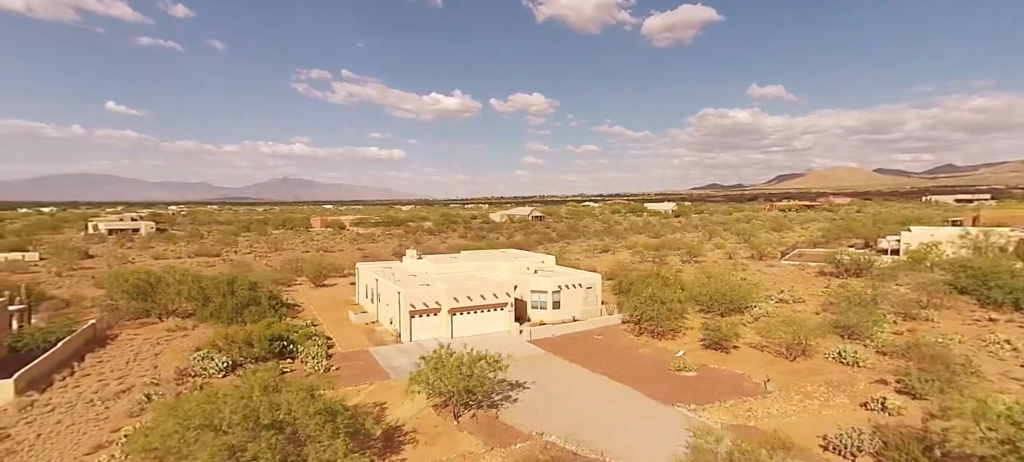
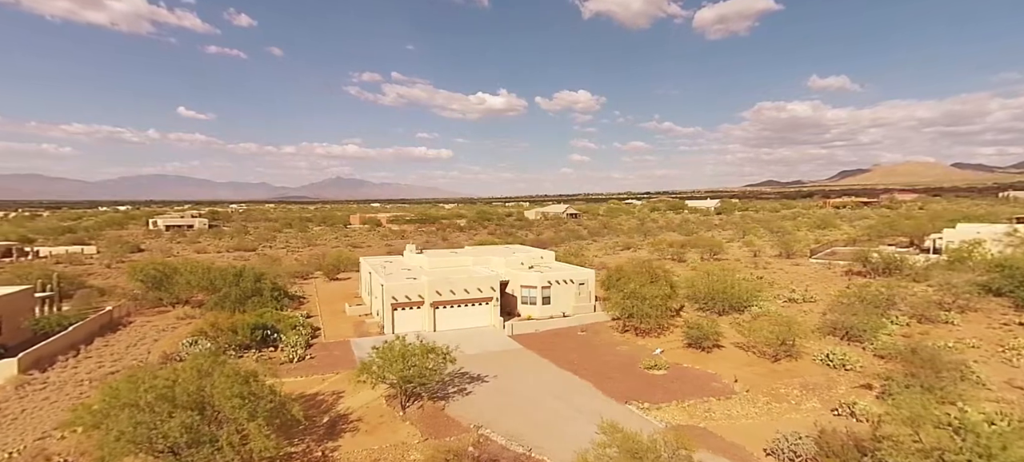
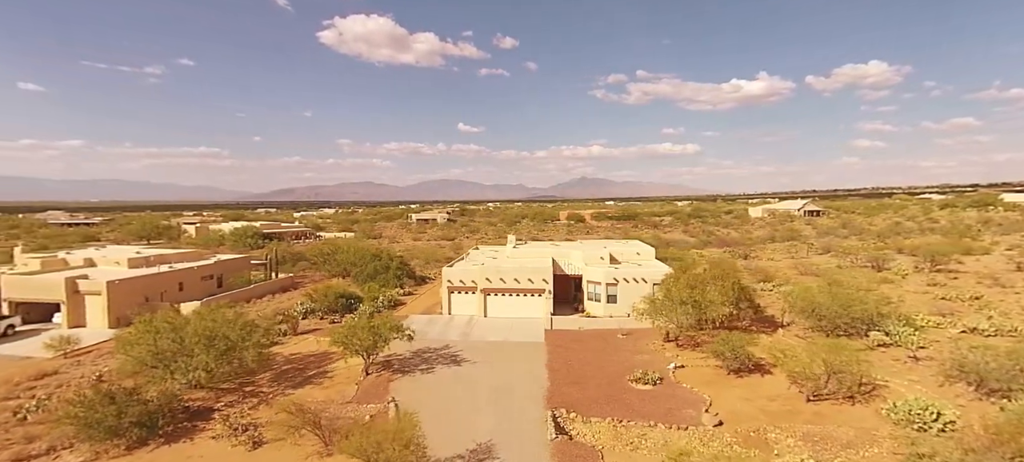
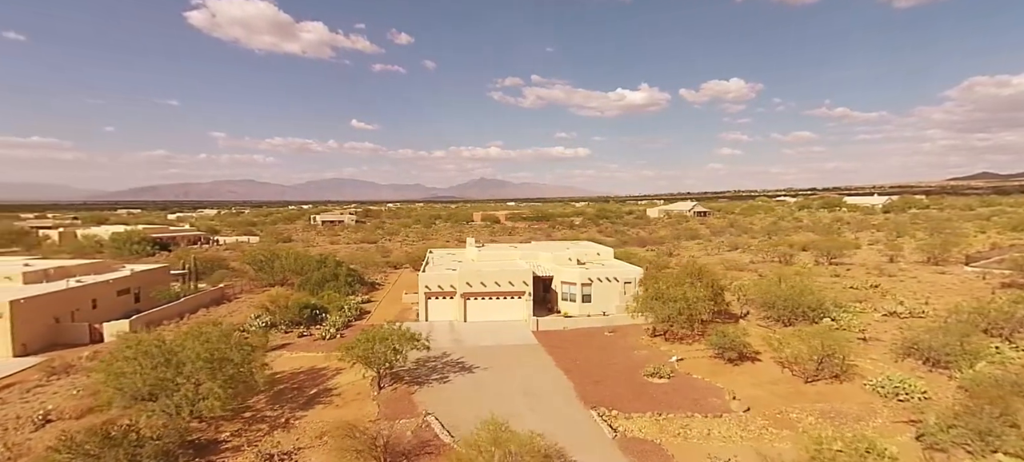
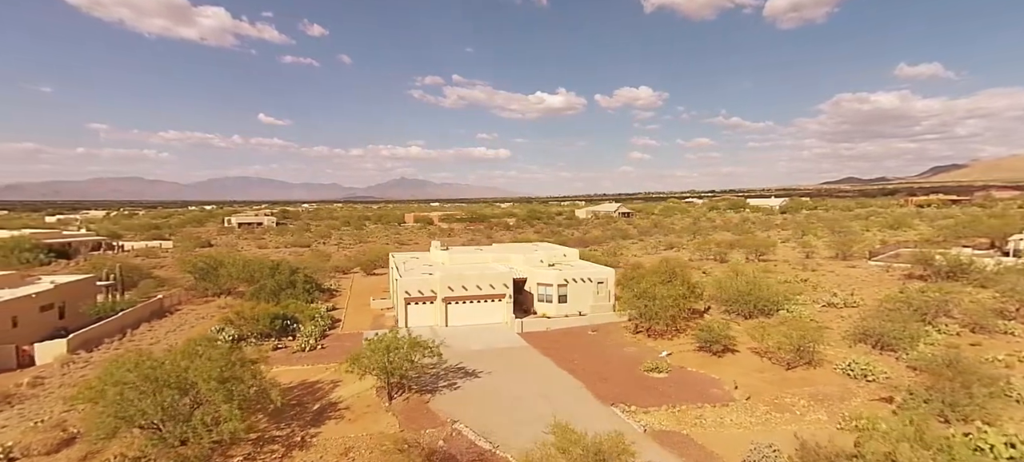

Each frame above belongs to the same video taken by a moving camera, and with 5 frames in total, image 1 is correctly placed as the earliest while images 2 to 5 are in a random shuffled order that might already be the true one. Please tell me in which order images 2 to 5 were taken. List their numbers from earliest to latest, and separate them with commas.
2, 5, 4, 3
